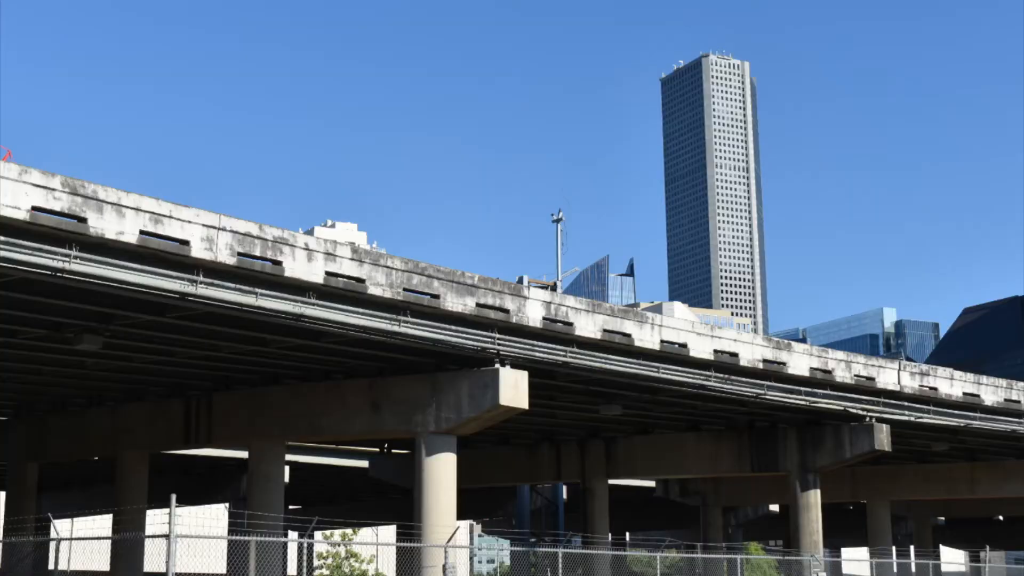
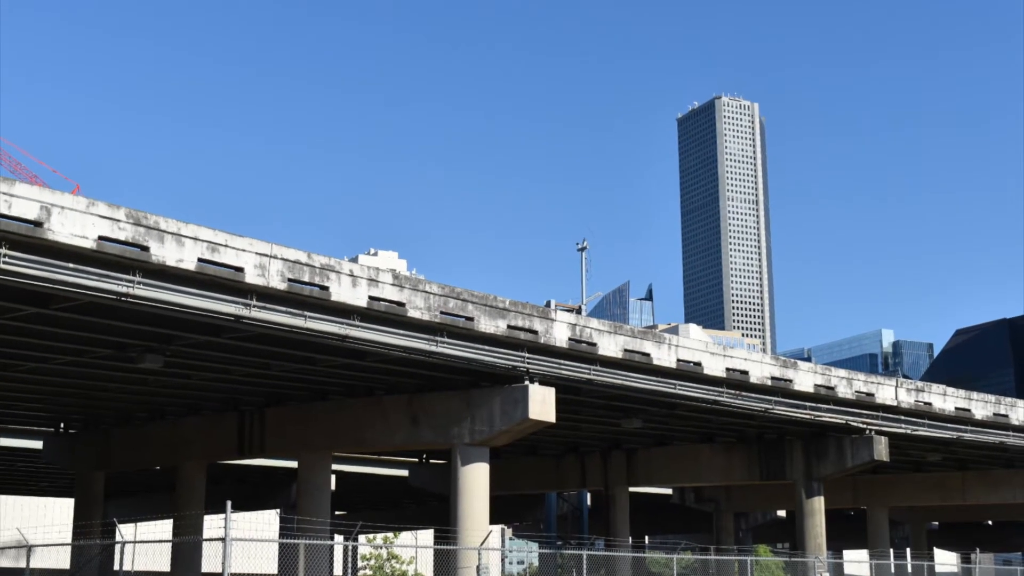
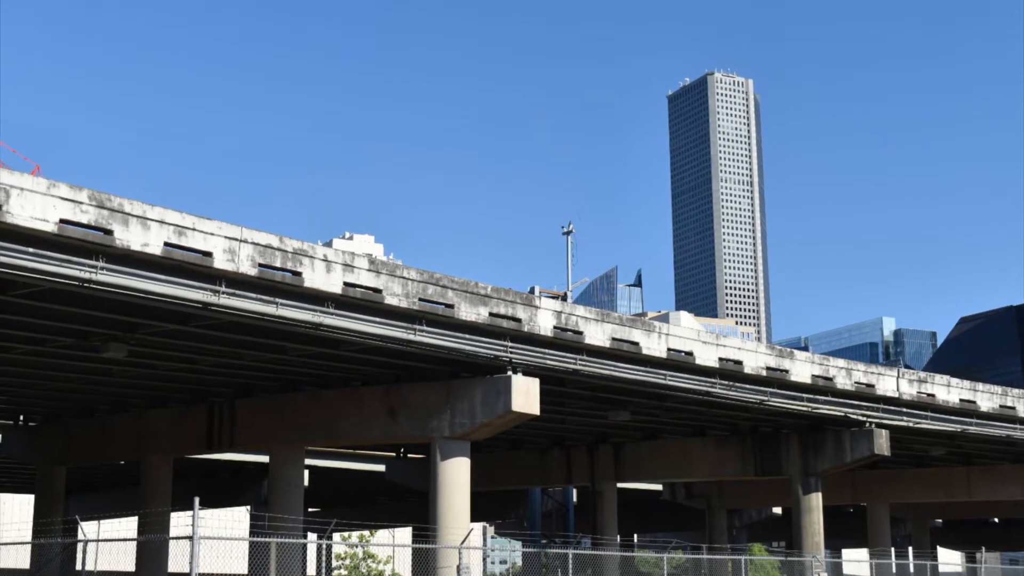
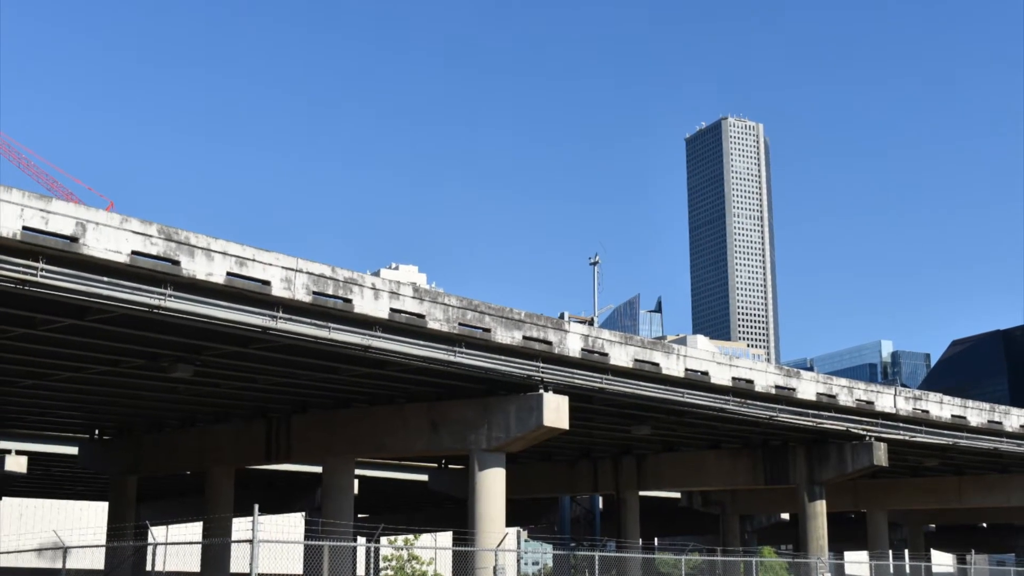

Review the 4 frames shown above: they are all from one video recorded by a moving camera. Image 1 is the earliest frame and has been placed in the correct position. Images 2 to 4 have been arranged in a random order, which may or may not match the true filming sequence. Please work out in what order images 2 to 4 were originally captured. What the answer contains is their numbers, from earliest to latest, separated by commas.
3, 2, 4
